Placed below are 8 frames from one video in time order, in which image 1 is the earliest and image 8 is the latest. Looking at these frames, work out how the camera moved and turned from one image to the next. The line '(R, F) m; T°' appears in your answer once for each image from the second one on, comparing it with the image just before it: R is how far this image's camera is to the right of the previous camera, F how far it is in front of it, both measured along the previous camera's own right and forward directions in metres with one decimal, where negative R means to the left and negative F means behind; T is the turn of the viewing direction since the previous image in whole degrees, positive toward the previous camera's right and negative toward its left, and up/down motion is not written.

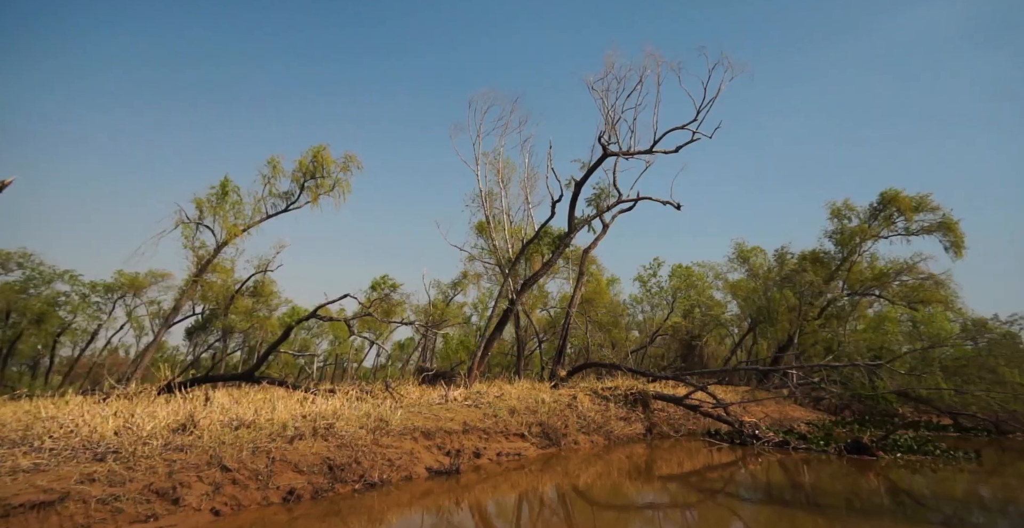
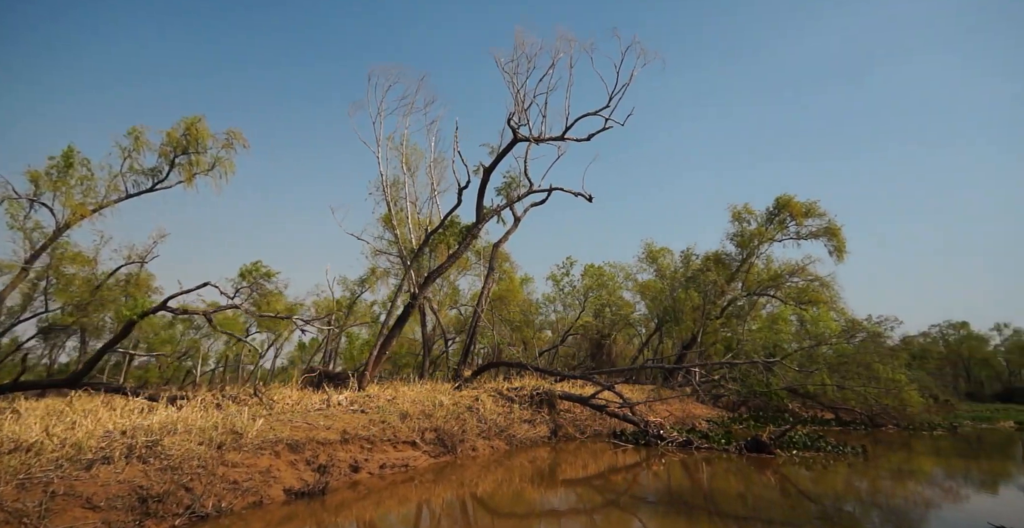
(+0.3, +0.6) m; +8°
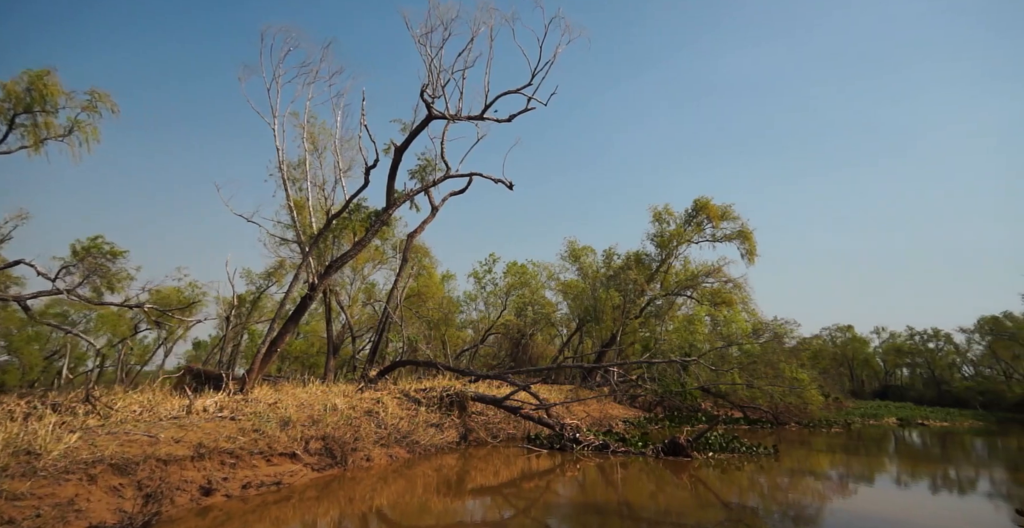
(+0.2, +0.7) m; +7°
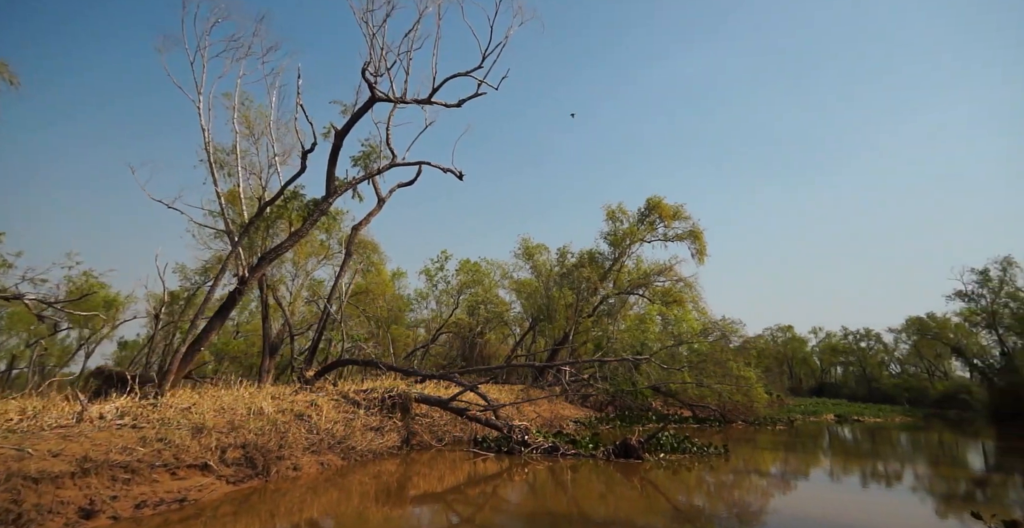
(+0.1, +0.5) m; +4°
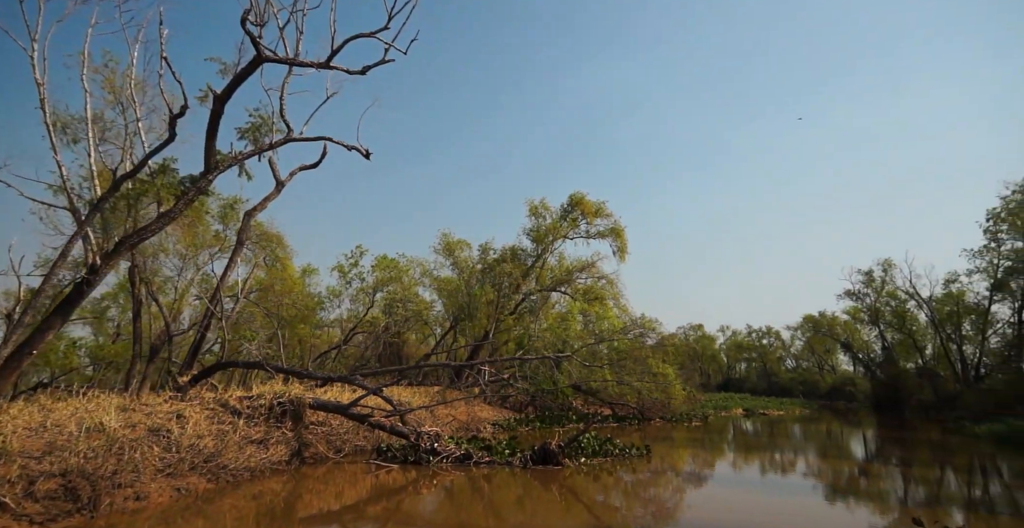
(+0.2, +0.9) m; +7°
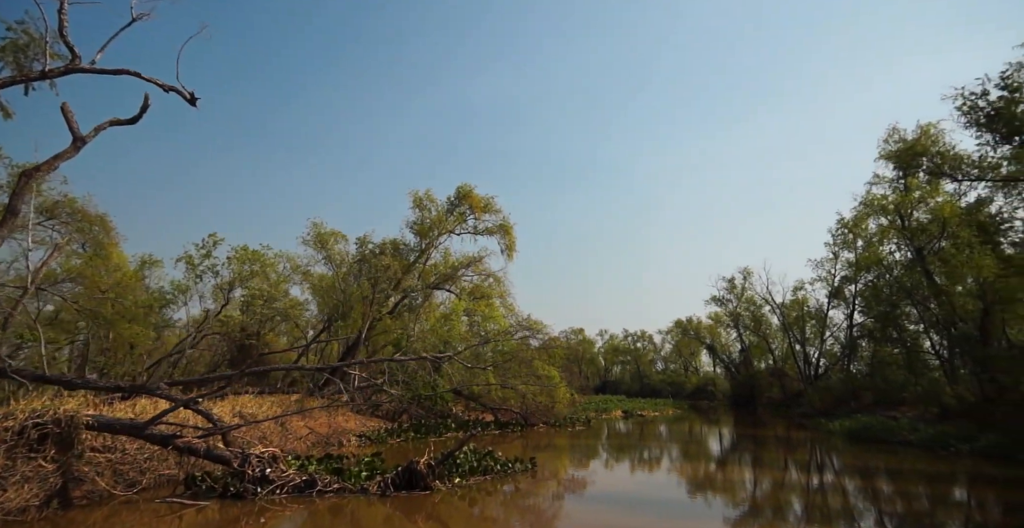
(+0.3, +1.5) m; +11°
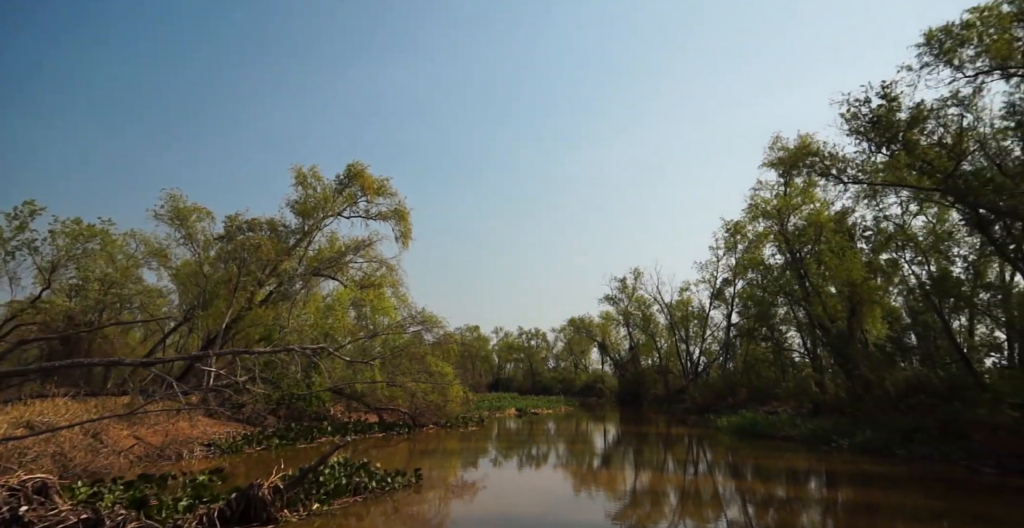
(+0.1, +1.6) m; +10°
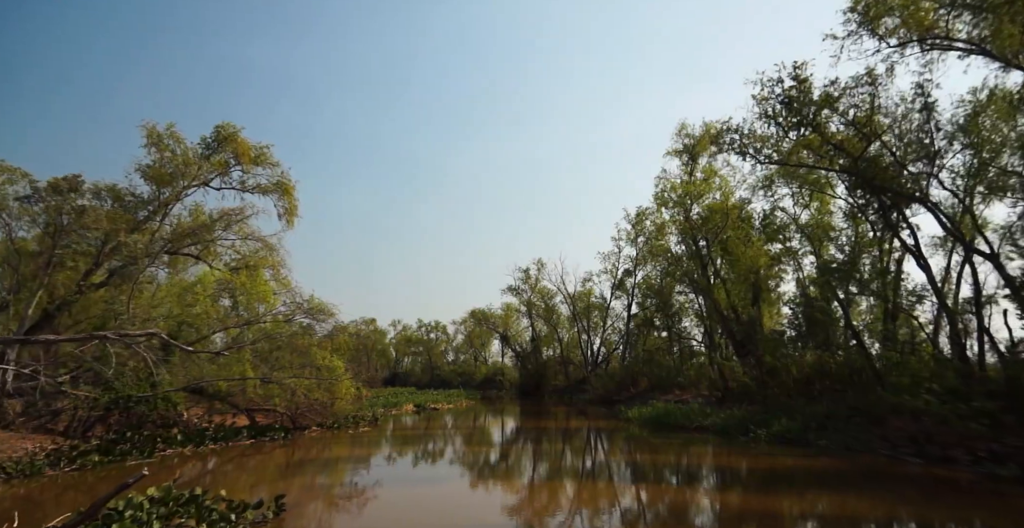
(0.0, +2.1) m; +10°
